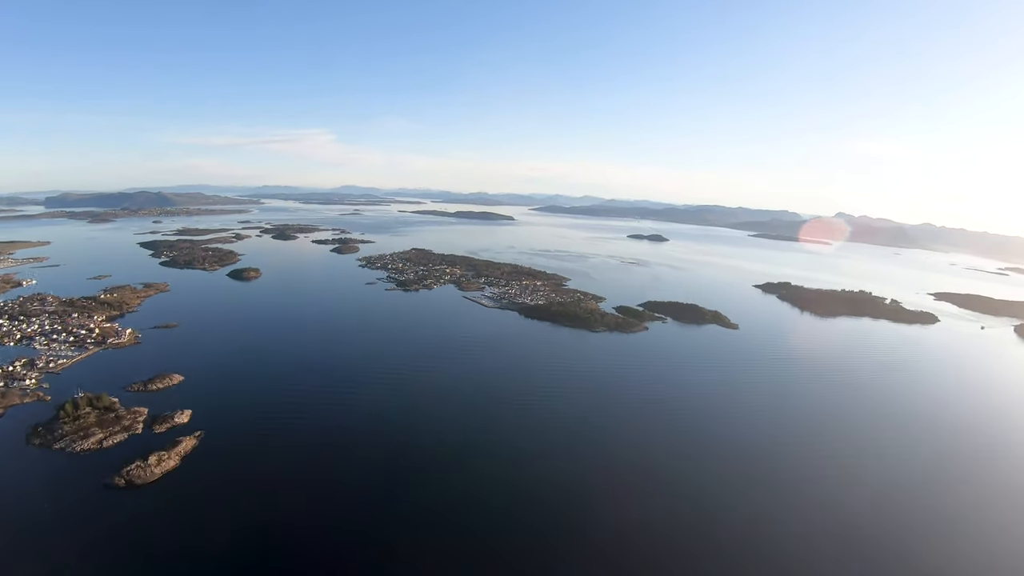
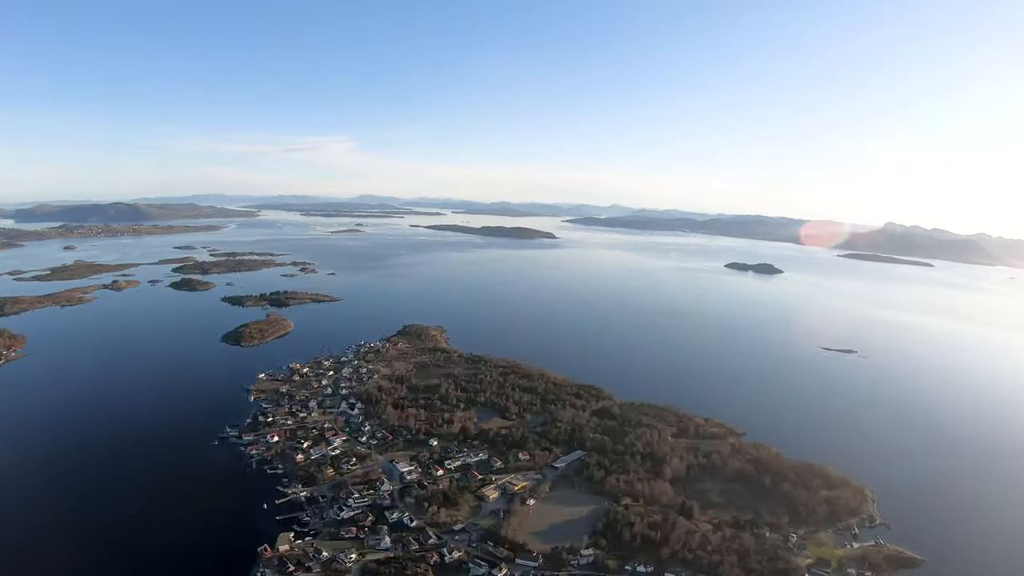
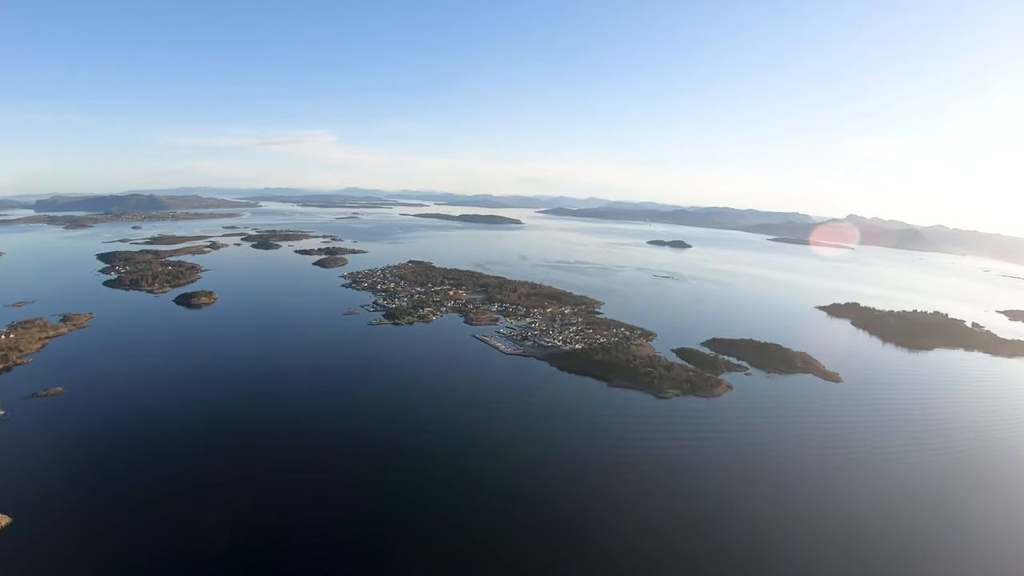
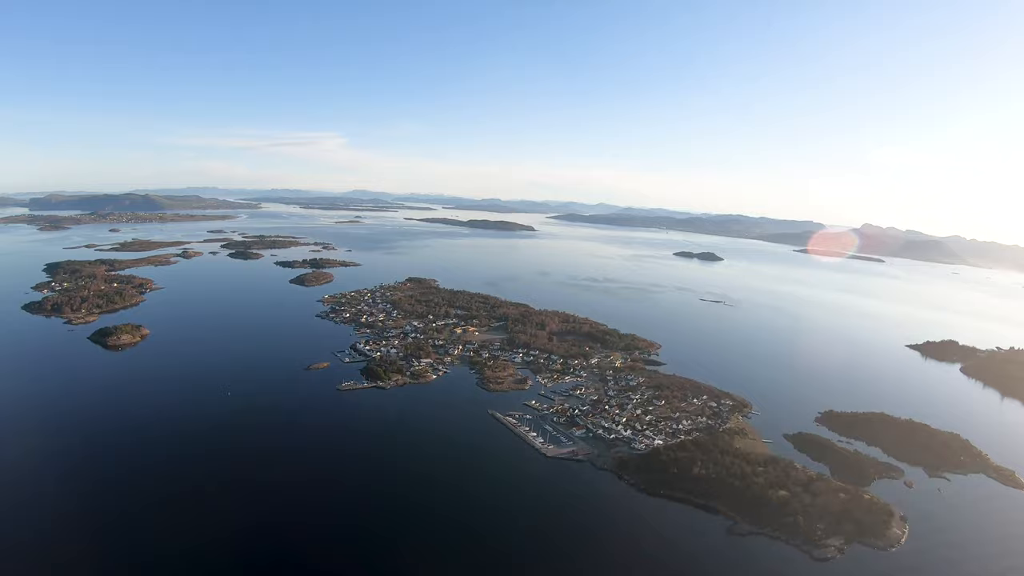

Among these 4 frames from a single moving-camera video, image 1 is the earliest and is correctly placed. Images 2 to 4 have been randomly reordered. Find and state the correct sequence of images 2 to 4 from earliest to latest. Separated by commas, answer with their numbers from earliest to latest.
3, 4, 2
